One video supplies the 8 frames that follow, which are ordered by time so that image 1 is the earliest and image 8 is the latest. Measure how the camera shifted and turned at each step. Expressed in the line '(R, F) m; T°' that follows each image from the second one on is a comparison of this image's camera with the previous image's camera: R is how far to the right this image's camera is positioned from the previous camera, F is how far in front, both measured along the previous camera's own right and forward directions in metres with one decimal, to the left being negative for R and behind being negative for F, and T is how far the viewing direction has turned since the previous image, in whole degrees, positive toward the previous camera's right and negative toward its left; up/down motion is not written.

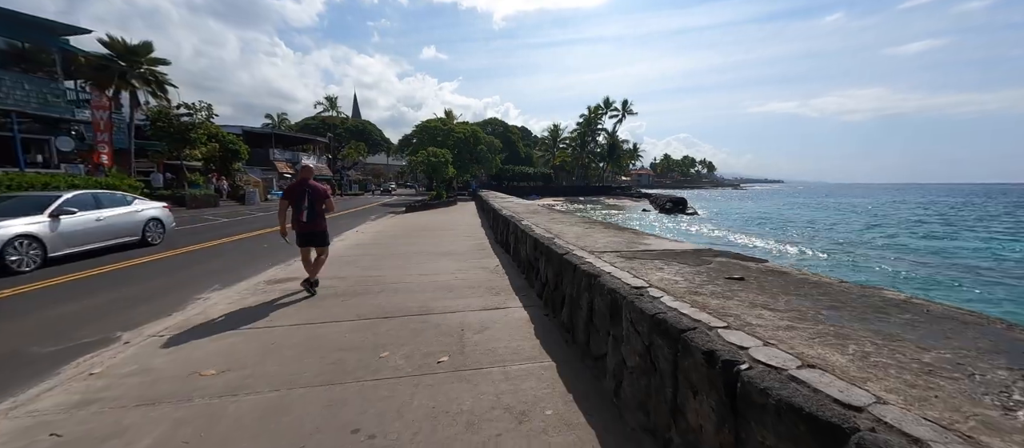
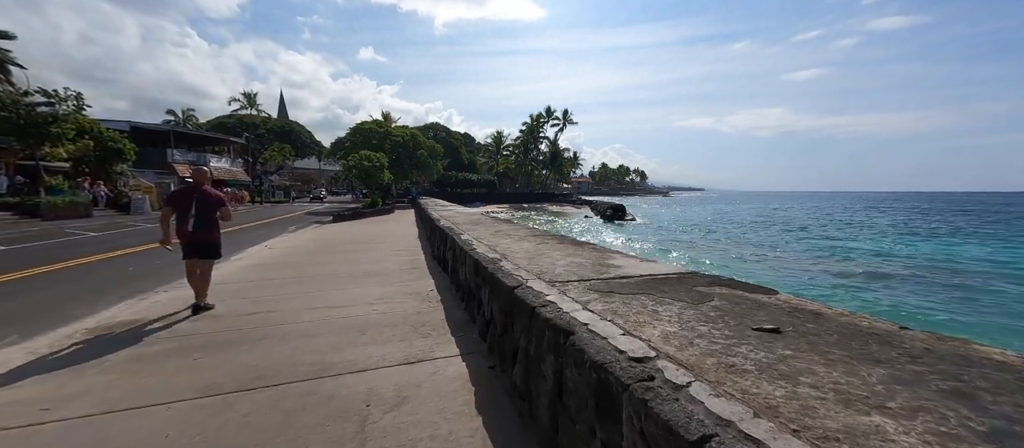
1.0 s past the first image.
(+0.1, +0.9) m; +8°
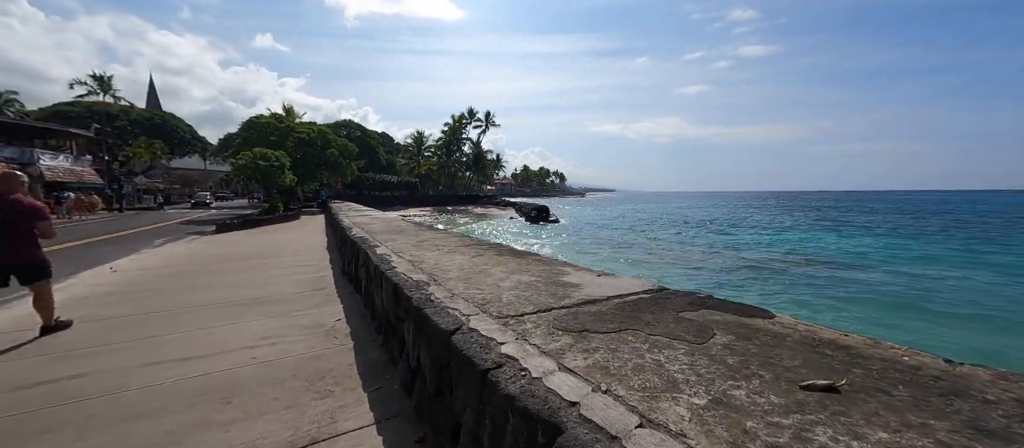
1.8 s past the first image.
(0.0, +0.7) m; +11°
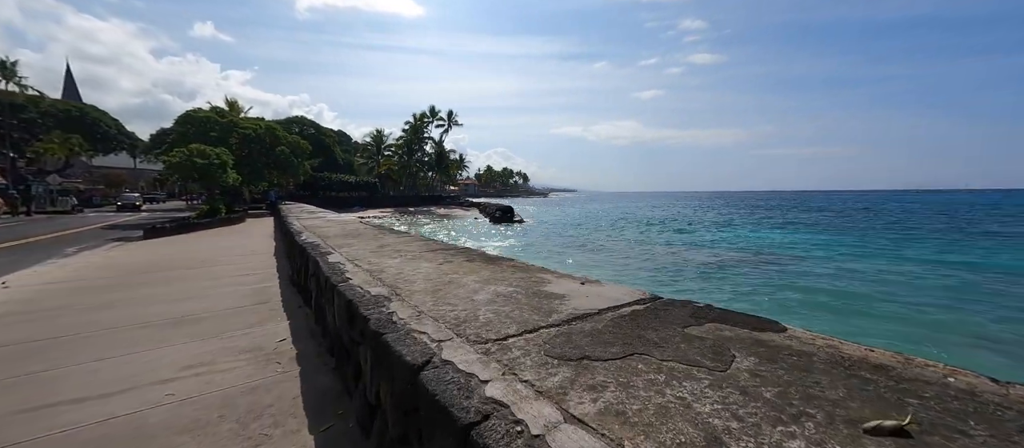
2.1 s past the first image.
(-0.1, +0.3) m; +5°
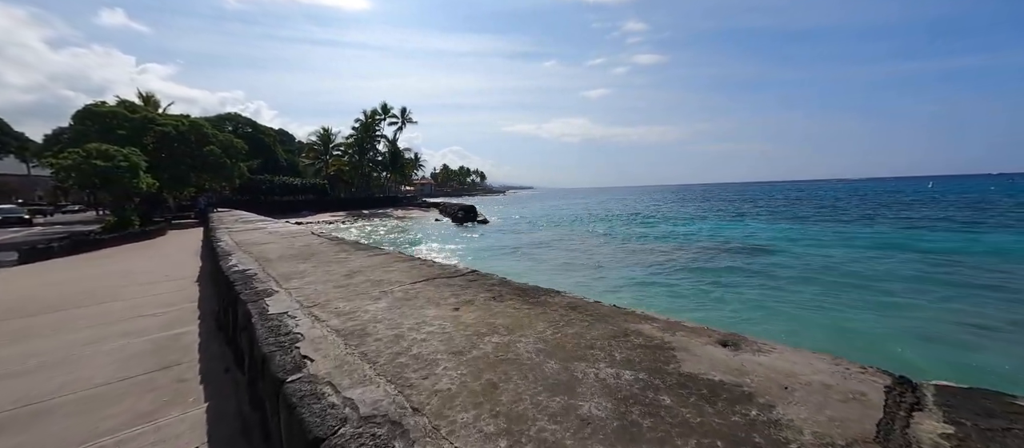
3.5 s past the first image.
(-0.5, +1.1) m; +6°
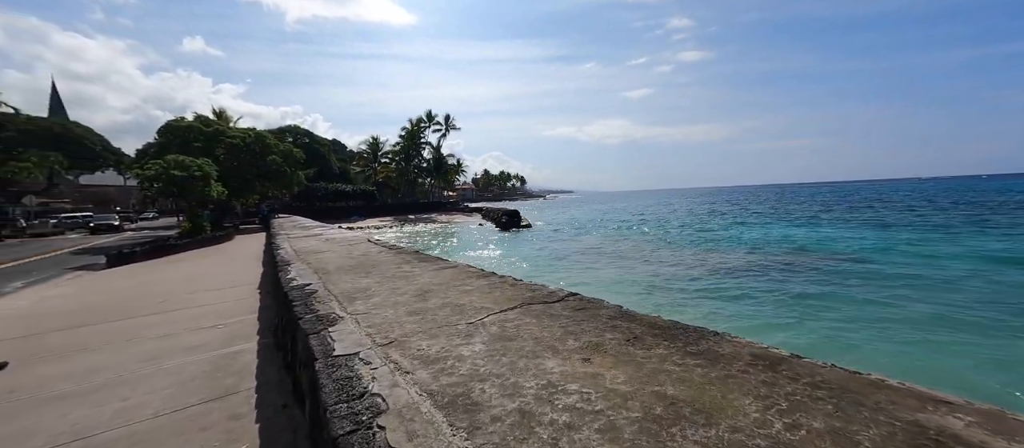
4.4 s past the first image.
(-0.4, +0.6) m; -6°
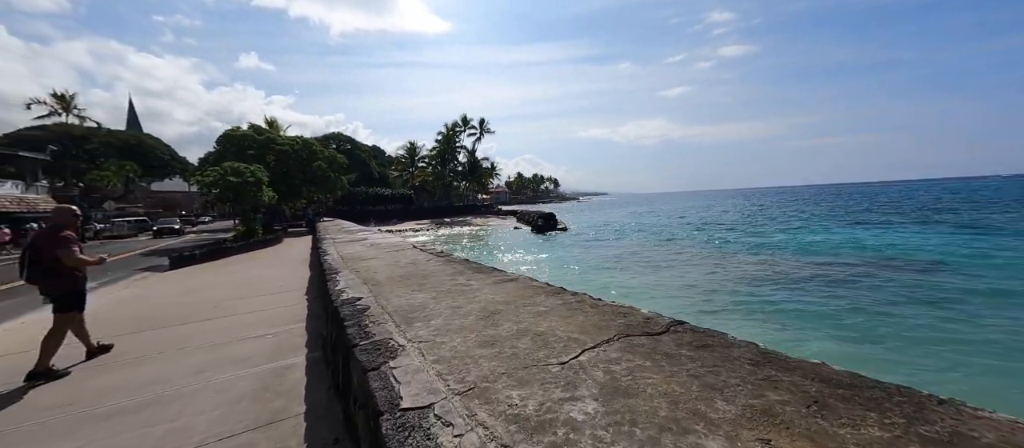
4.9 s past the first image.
(-0.3, +0.4) m; -5°
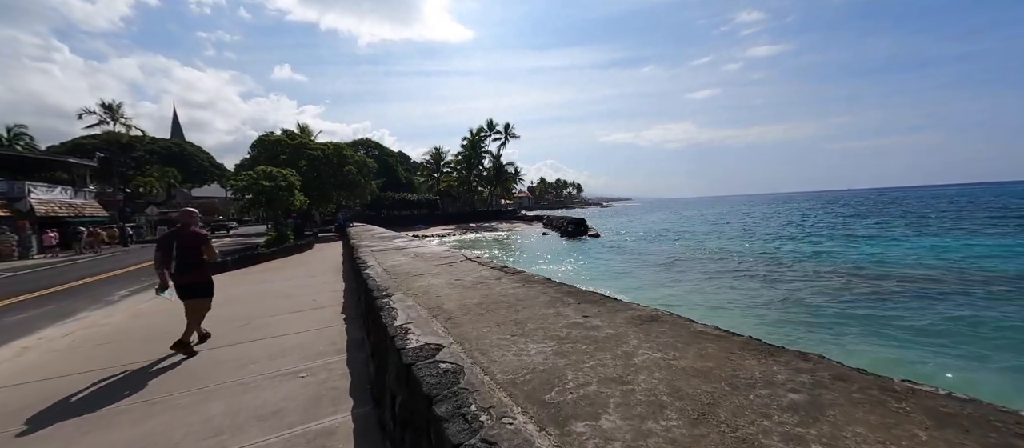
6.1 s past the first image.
(-0.7, +1.0) m; -3°
